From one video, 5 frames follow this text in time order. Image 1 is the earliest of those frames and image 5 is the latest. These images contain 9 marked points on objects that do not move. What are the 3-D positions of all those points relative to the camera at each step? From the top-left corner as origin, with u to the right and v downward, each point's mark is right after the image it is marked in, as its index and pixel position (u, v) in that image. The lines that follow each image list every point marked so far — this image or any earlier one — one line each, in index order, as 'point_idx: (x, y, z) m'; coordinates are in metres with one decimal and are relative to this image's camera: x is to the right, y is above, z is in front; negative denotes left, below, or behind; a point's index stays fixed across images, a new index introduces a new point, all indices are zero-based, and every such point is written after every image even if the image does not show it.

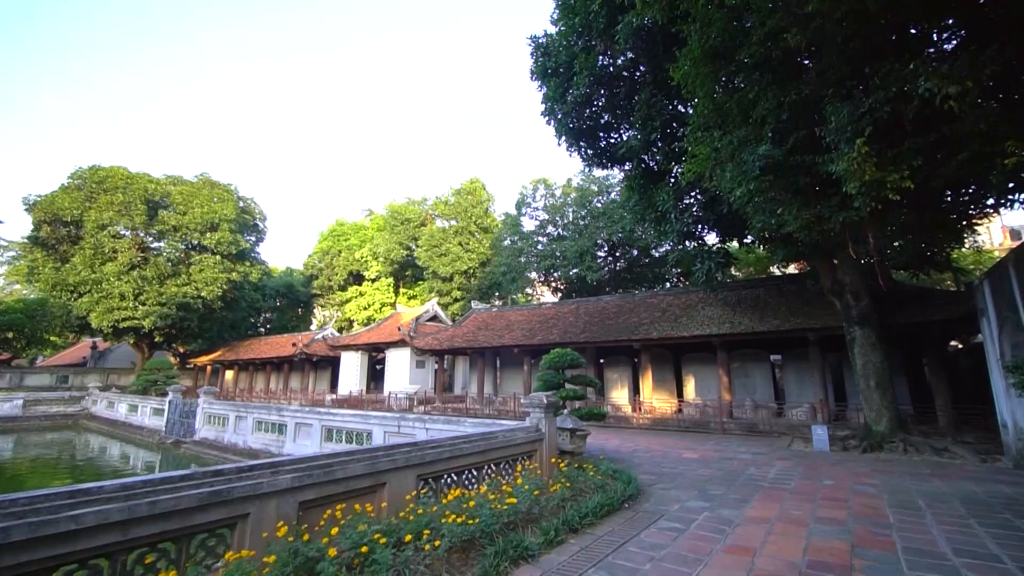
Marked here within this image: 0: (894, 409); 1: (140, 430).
0: (+7.3, -2.3, +9.2) m
1: (-13.0, -5.0, +16.8) m
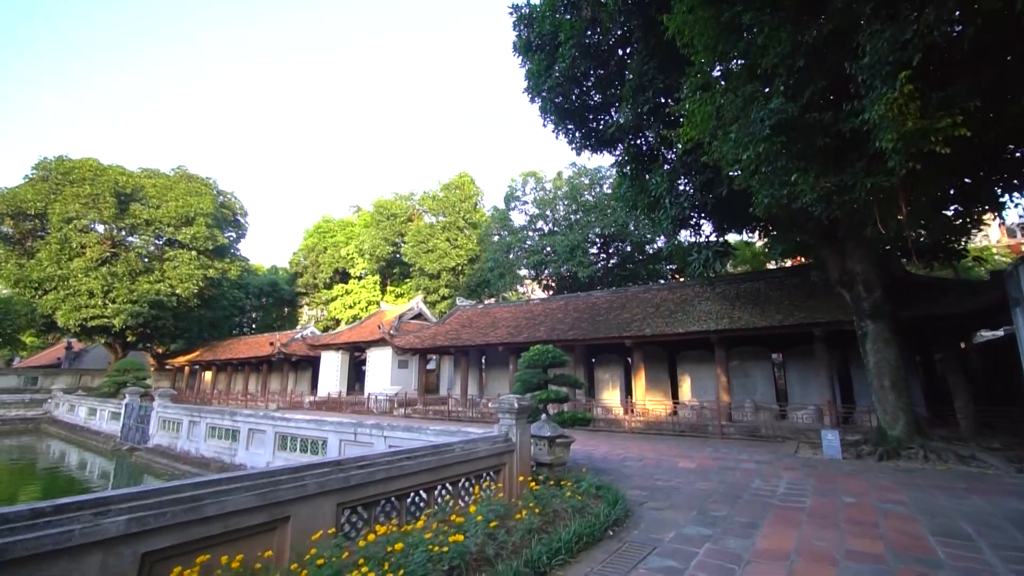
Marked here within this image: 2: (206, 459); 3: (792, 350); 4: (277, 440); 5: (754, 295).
0: (+6.9, -2.1, +8.3) m
1: (-13.5, -4.8, +15.6) m
2: (-6.4, -3.6, +10.1) m
3: (+6.7, -1.5, +11.5) m
4: (-4.1, -2.7, +8.5) m
5: (+6.0, -0.2, +11.9) m
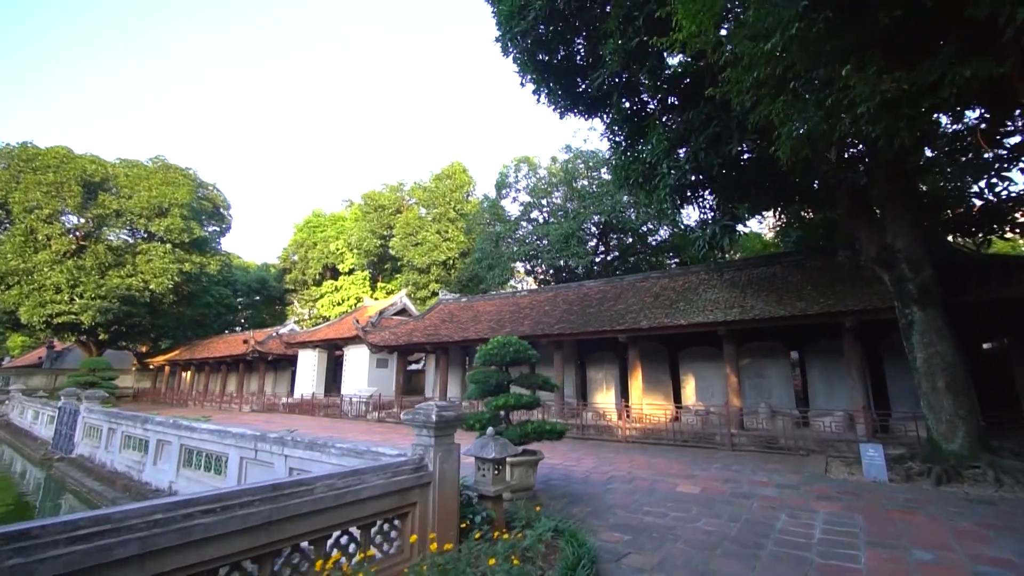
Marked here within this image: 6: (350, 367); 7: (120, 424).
0: (+6.3, -1.8, +6.5) m
1: (-14.0, -4.5, +14.1) m
2: (-7.0, -3.3, +8.5) m
3: (+6.1, -1.2, +9.8) m
4: (-4.7, -2.4, +6.9) m
5: (+5.4, +0.1, +10.2) m
6: (-6.3, -3.1, +18.8) m
7: (-7.3, -2.5, +9.0) m
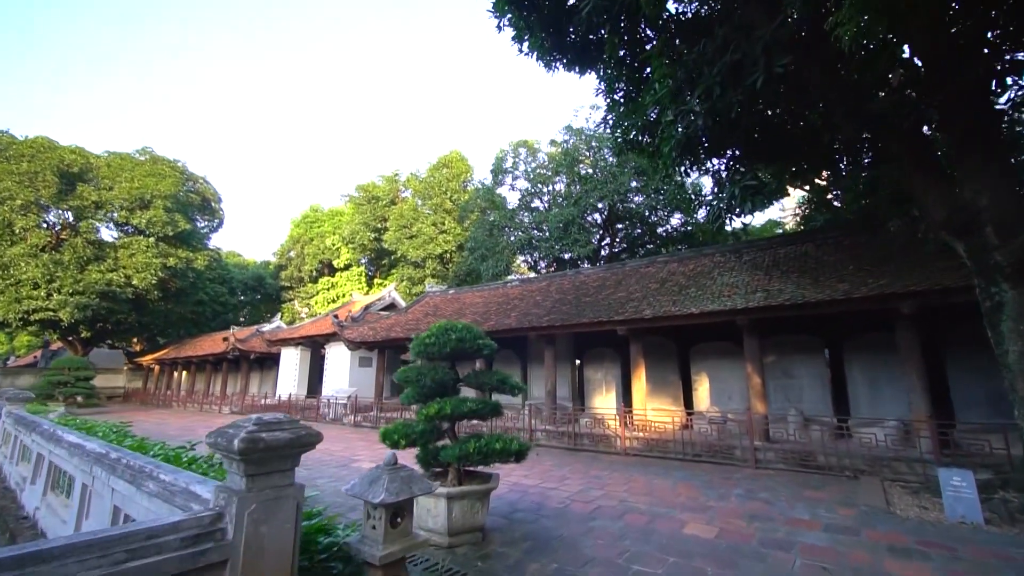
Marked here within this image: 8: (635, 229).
0: (+5.8, -1.5, +4.8) m
1: (-14.3, -4.3, +12.9) m
2: (-7.4, -3.0, +7.1) m
3: (+5.7, -0.8, +8.0) m
4: (-5.2, -2.1, +5.4) m
5: (+5.0, +0.5, +8.5) m
6: (-6.5, -2.8, +17.4) m
7: (-7.7, -2.2, +7.6) m
8: (+4.8, +2.3, +19.0) m
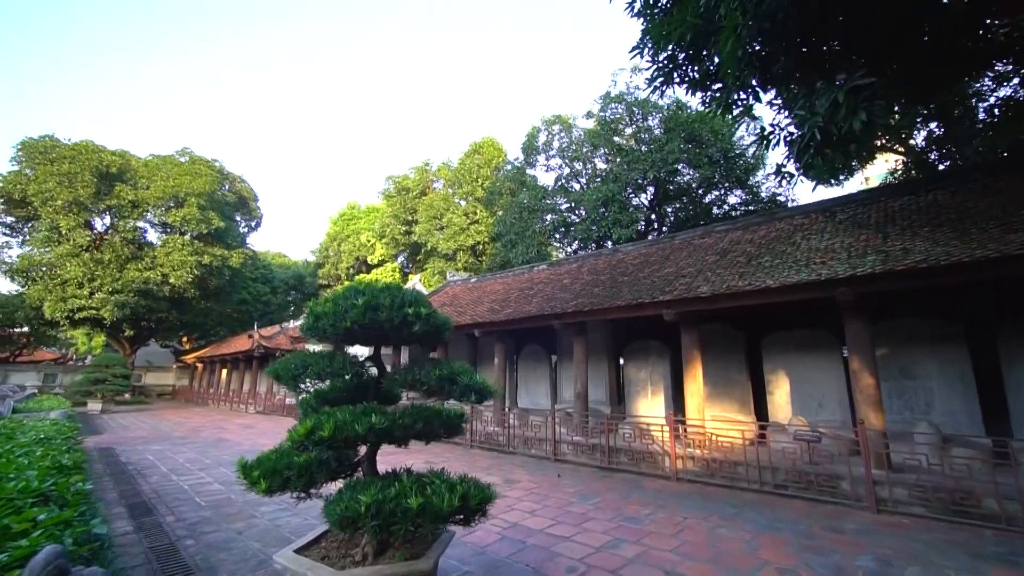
0: (+5.5, -1.0, +2.3) m
1: (-13.5, -4.1, +12.4) m
2: (-7.3, -2.7, +6.0) m
3: (+5.8, -0.4, +5.5) m
4: (-5.3, -1.8, +4.1) m
5: (+5.1, +0.9, +6.0) m
6: (-5.4, -2.5, +16.1) m
7: (-7.6, -2.0, +6.5) m
8: (+5.9, +2.8, +16.5) m
